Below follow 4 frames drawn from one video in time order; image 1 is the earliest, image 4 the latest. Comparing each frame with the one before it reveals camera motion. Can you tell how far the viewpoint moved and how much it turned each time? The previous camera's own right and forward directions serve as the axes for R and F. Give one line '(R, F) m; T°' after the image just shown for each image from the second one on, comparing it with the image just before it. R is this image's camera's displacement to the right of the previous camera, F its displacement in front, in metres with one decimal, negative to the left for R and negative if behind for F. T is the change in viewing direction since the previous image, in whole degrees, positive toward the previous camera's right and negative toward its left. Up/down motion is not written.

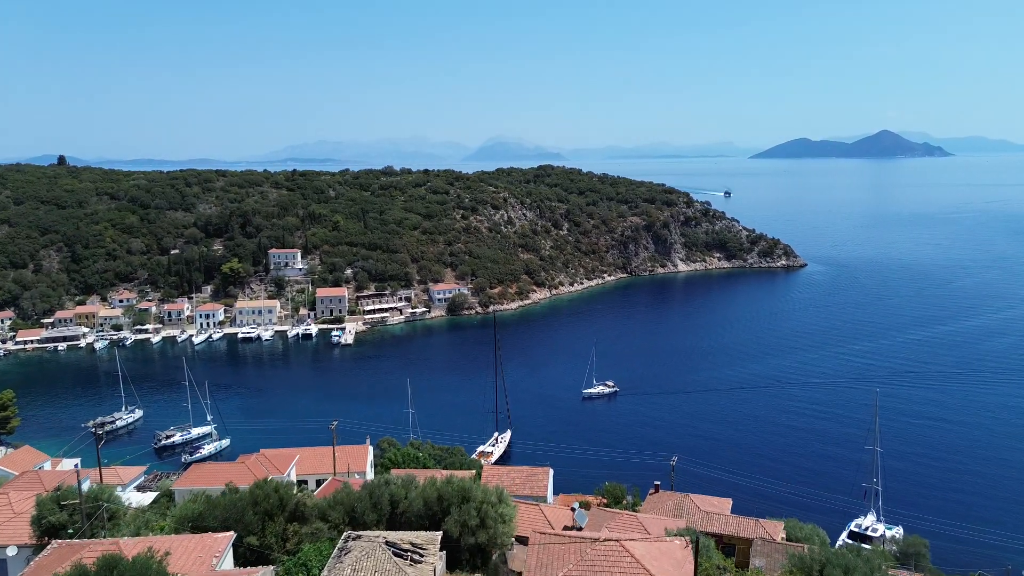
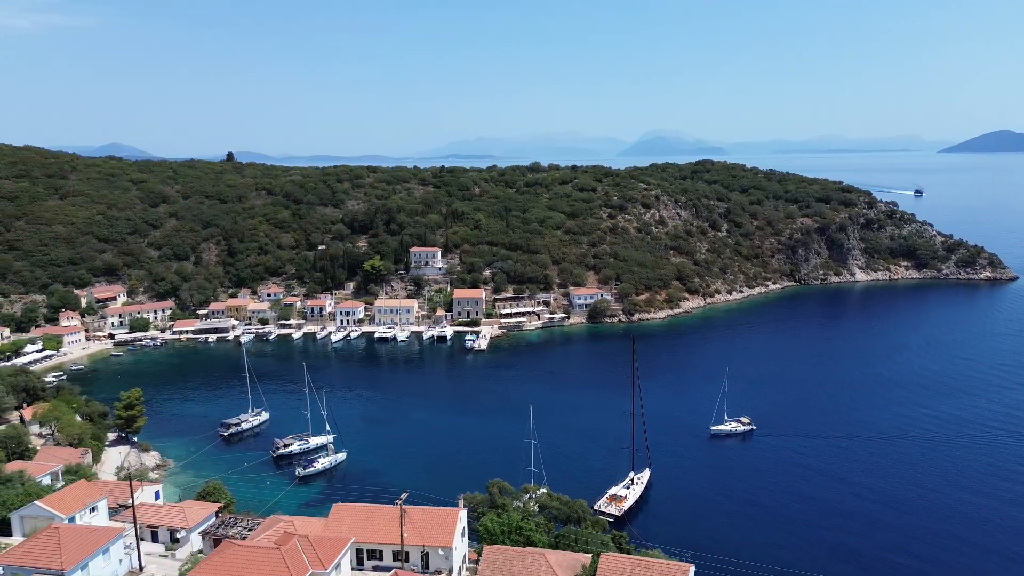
(+0.3, +3.8) m; -12°
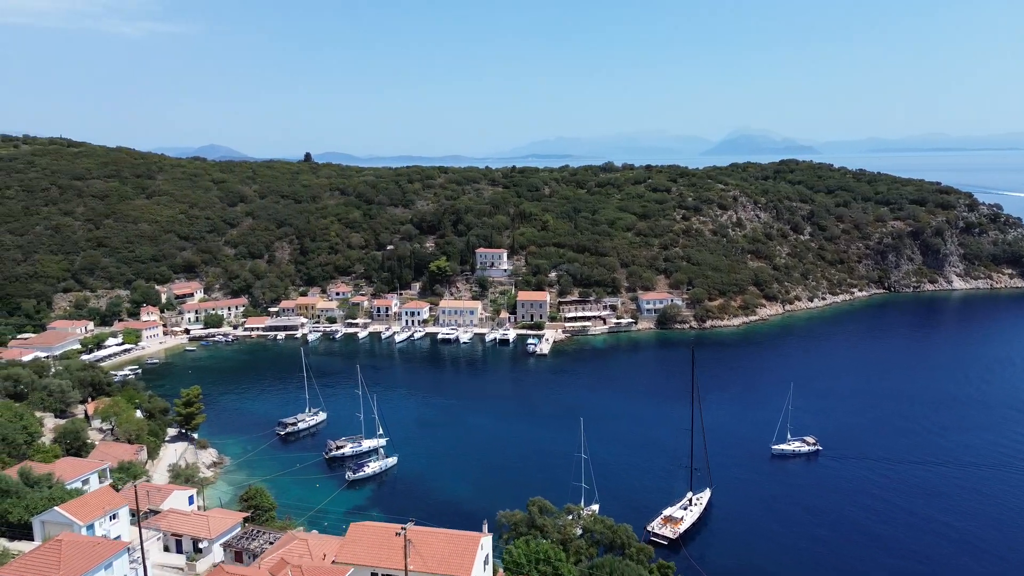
(+0.8, +1.1) m; -6°
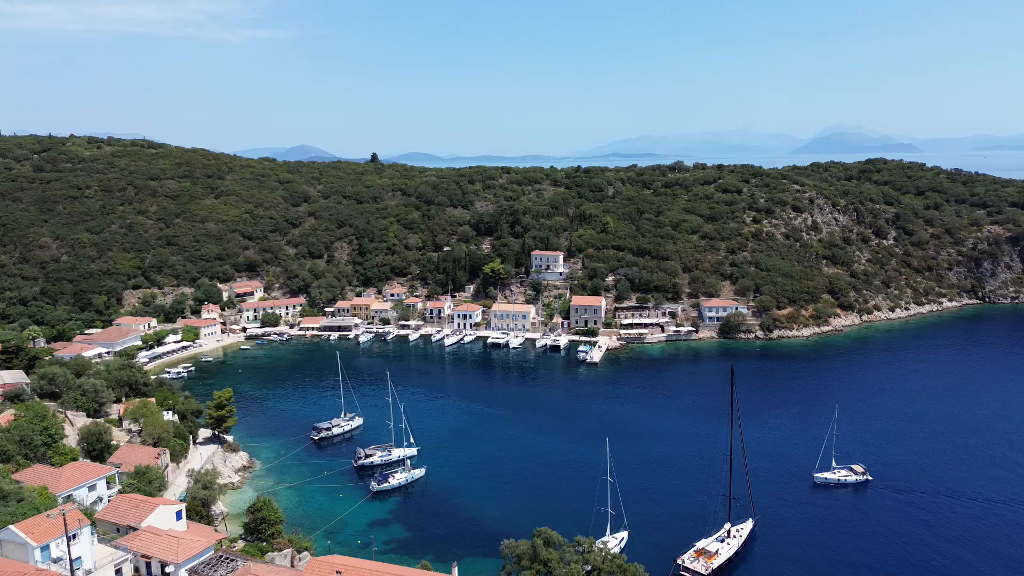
(+1.7, +1.5) m; -6°
